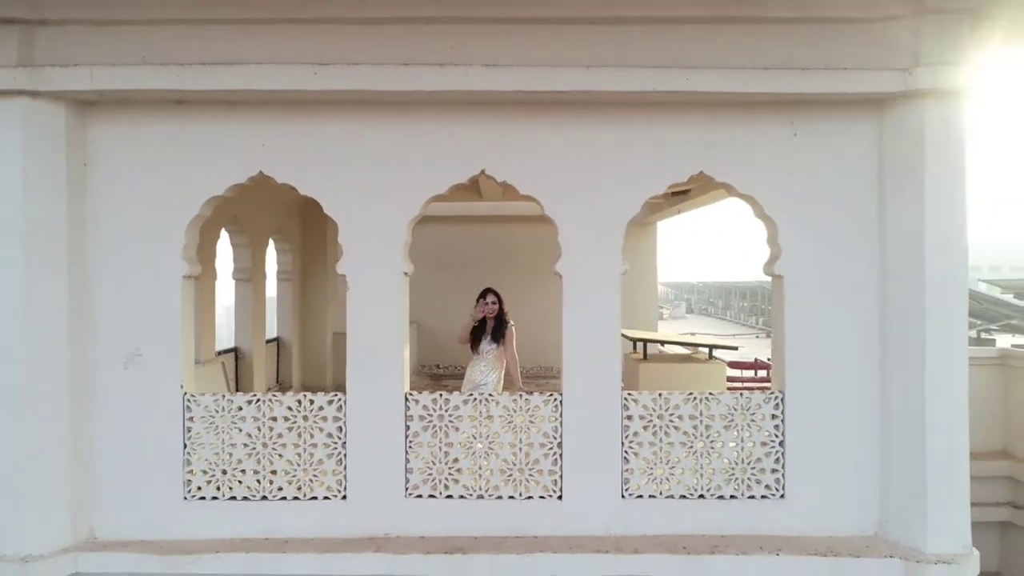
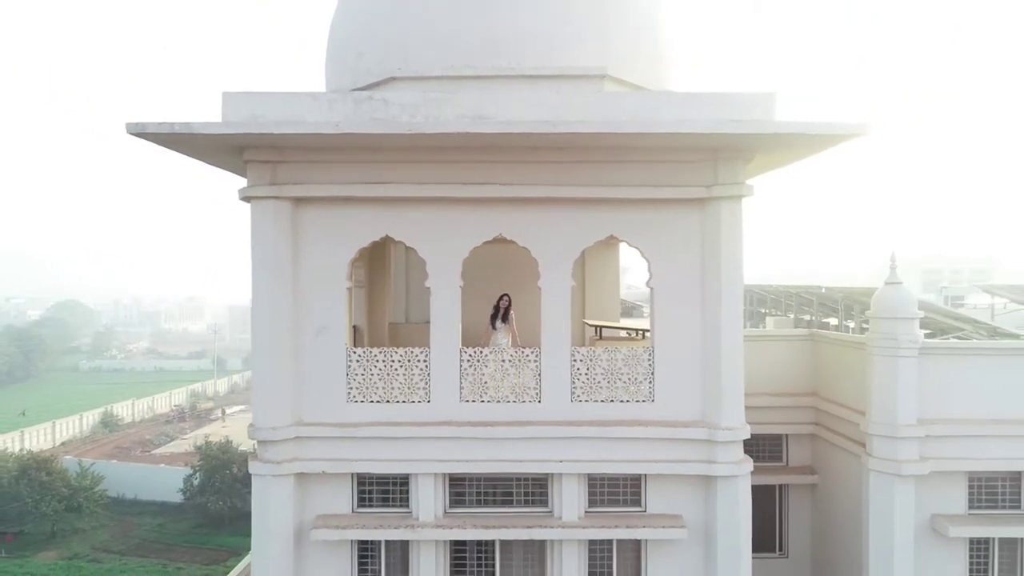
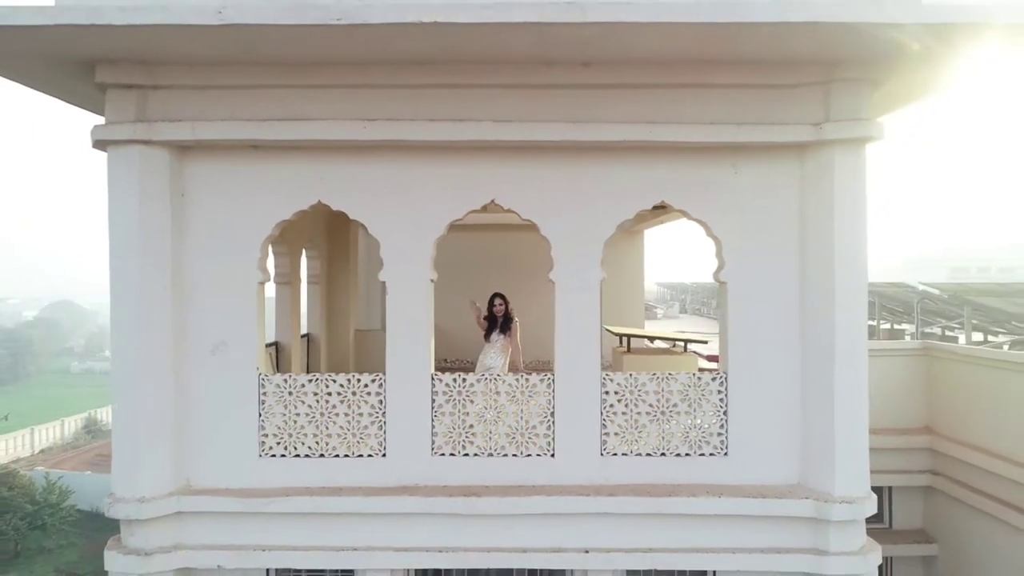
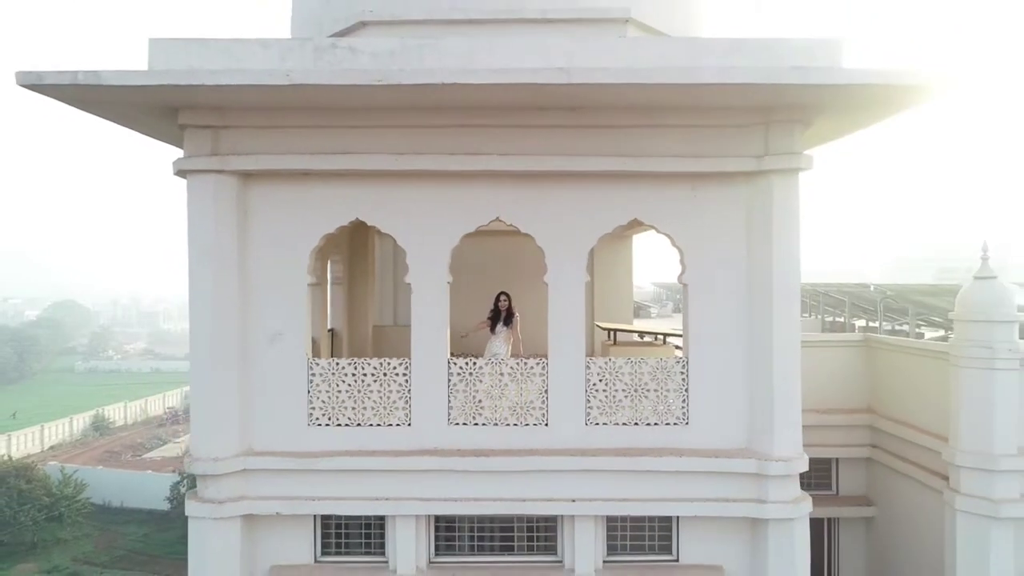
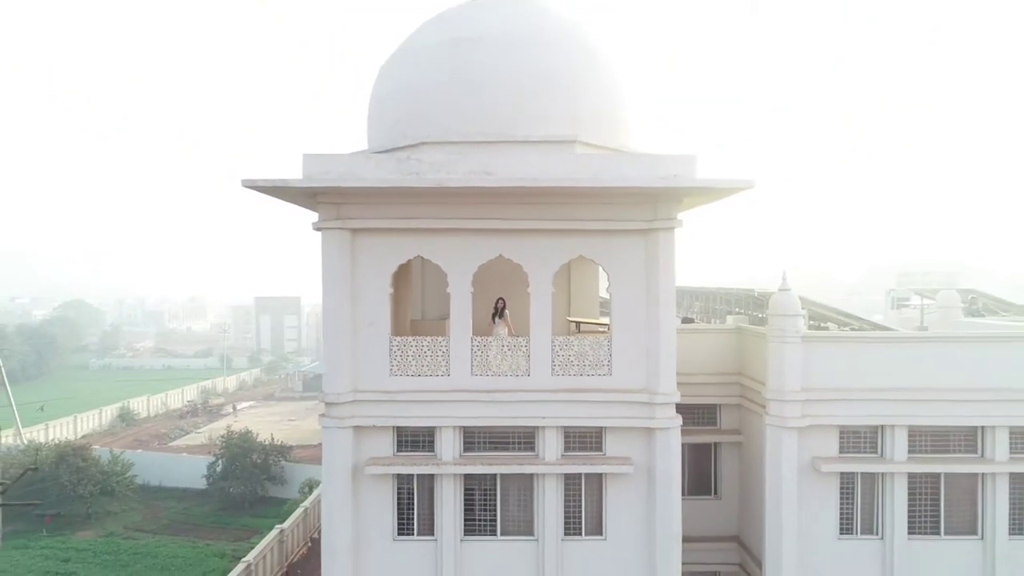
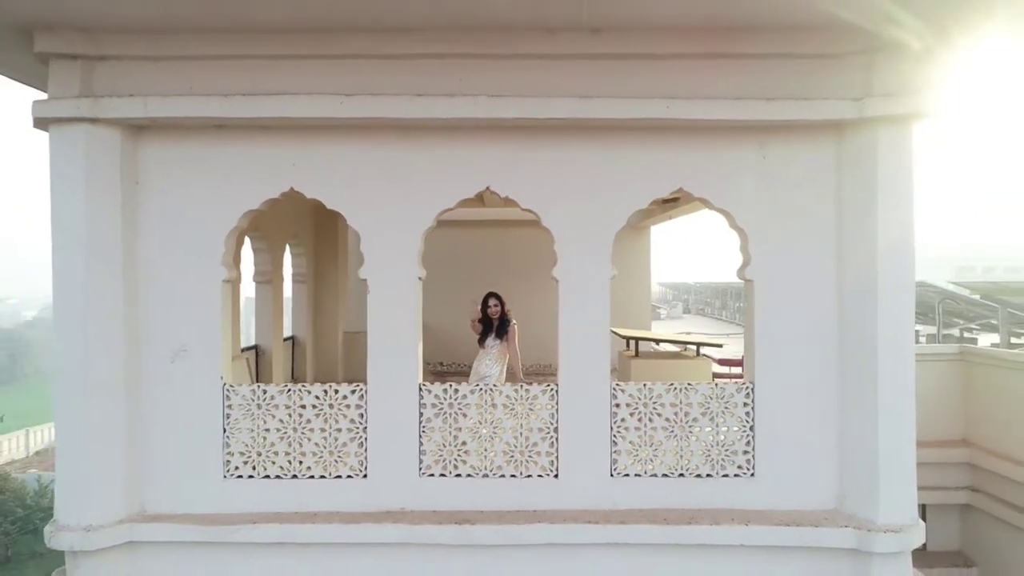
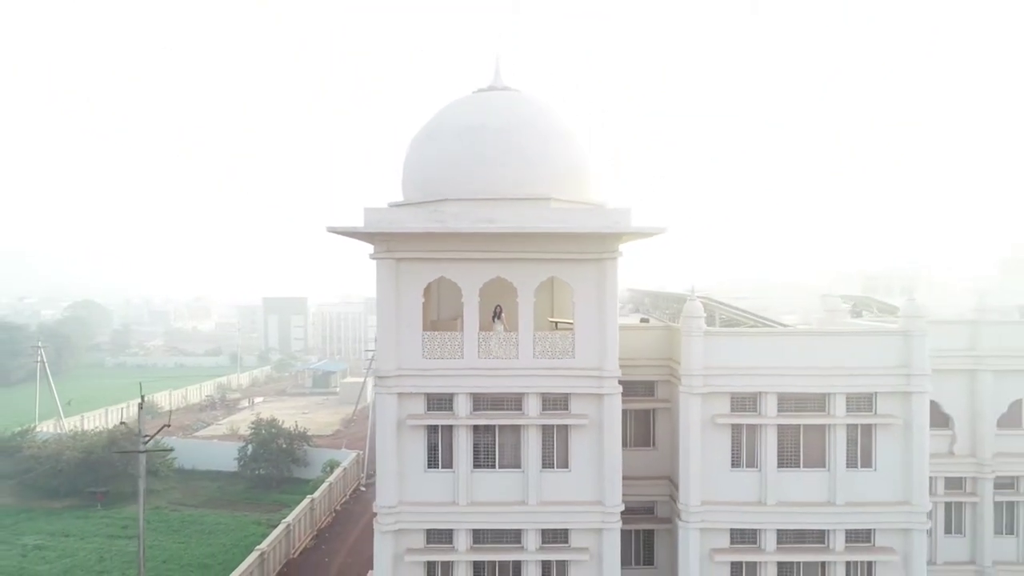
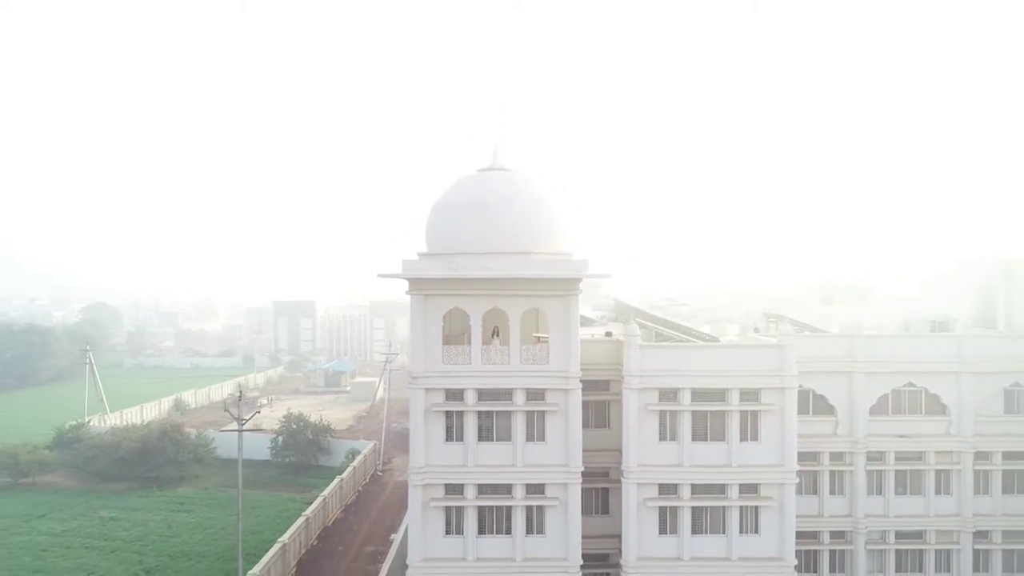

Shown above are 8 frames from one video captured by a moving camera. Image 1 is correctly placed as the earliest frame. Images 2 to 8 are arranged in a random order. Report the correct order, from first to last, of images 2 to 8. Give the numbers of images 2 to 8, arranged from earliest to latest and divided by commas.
6, 3, 4, 2, 5, 7, 8
